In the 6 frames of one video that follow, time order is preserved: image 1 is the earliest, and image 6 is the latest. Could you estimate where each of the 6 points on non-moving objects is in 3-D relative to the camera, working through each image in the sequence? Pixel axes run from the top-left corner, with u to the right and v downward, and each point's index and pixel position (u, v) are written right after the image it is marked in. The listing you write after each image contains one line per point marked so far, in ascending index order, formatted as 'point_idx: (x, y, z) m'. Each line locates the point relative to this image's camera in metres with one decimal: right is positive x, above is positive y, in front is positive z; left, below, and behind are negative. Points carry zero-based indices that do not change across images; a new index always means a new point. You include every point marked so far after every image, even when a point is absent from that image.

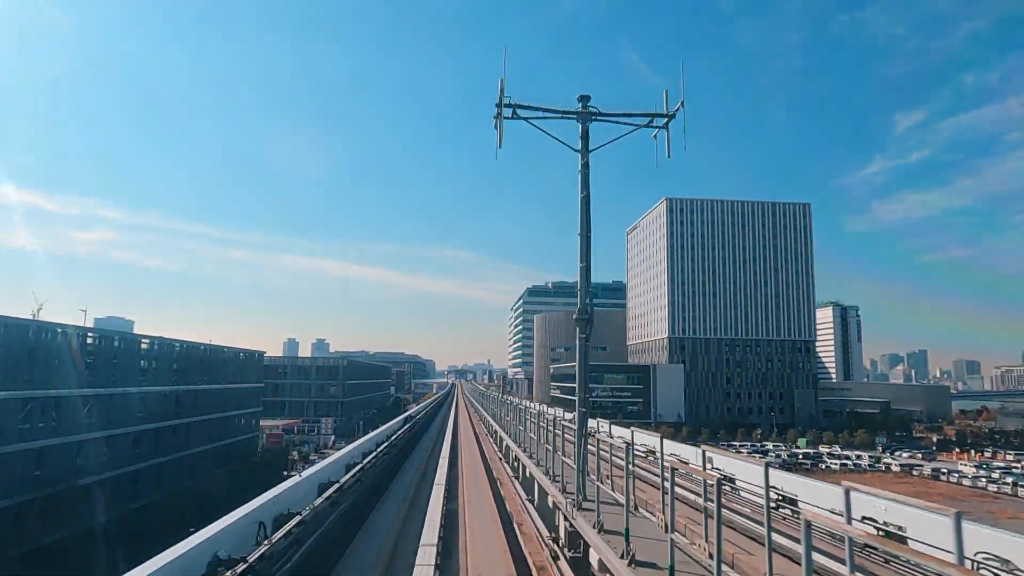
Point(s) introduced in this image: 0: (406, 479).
0: (-2.5, -4.6, +14.5) m
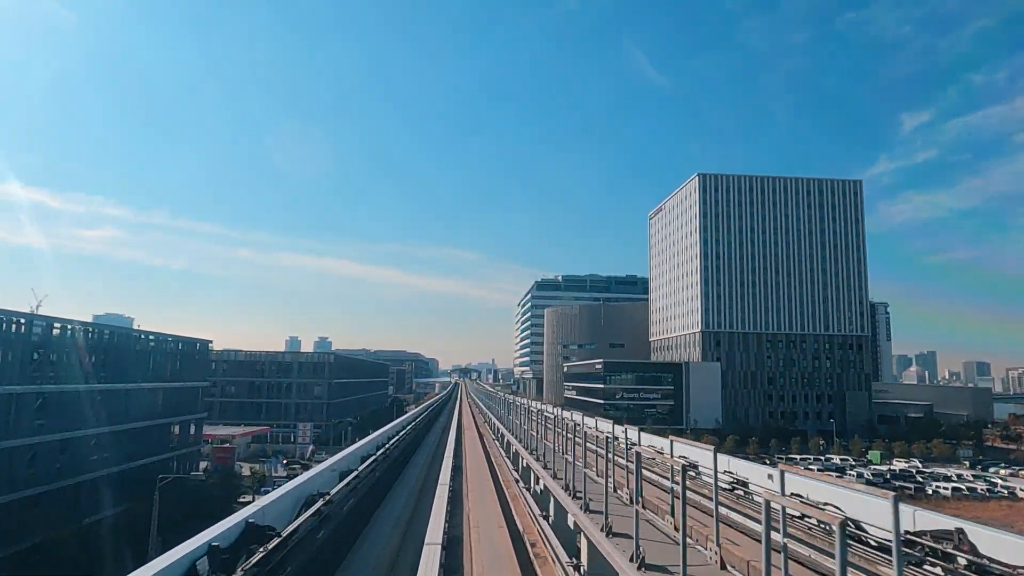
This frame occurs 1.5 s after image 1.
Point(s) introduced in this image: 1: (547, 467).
0: (-2.4, -4.5, +13.9) m
1: (+0.6, -3.1, +10.6) m
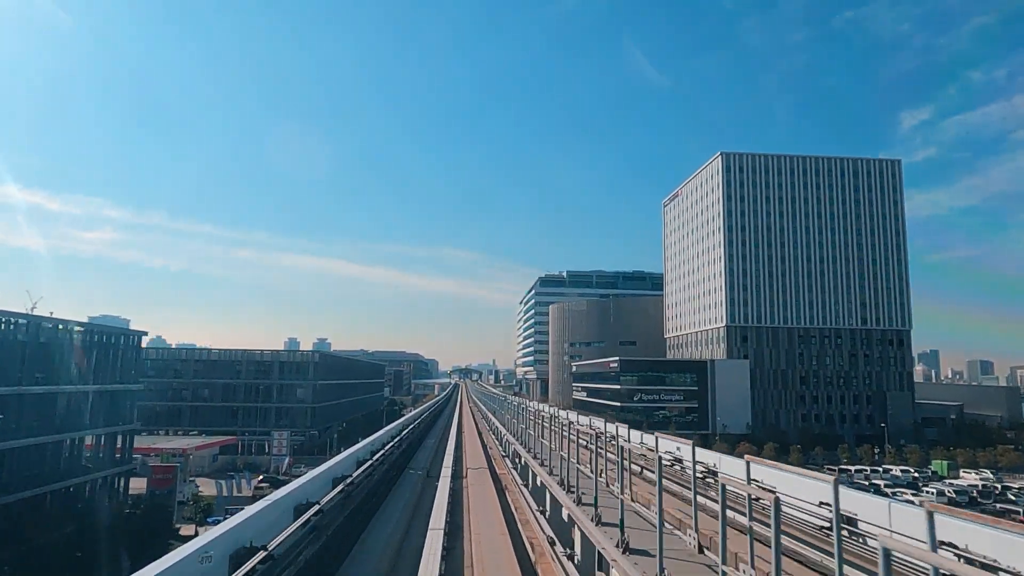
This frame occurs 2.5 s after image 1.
0: (-2.4, -4.4, +13.4) m
1: (+0.6, -3.0, +10.1) m
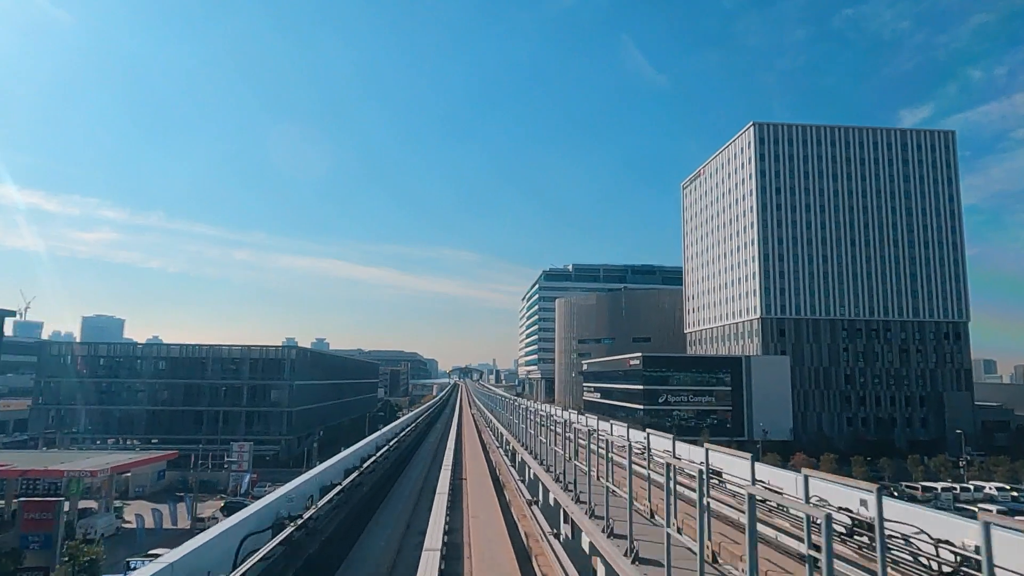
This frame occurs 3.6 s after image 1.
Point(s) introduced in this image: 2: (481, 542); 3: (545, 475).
0: (-2.3, -4.4, +12.9) m
1: (+0.7, -3.0, +9.6) m
2: (-0.5, -4.1, +9.4) m
3: (+0.5, -2.9, +9.4) m
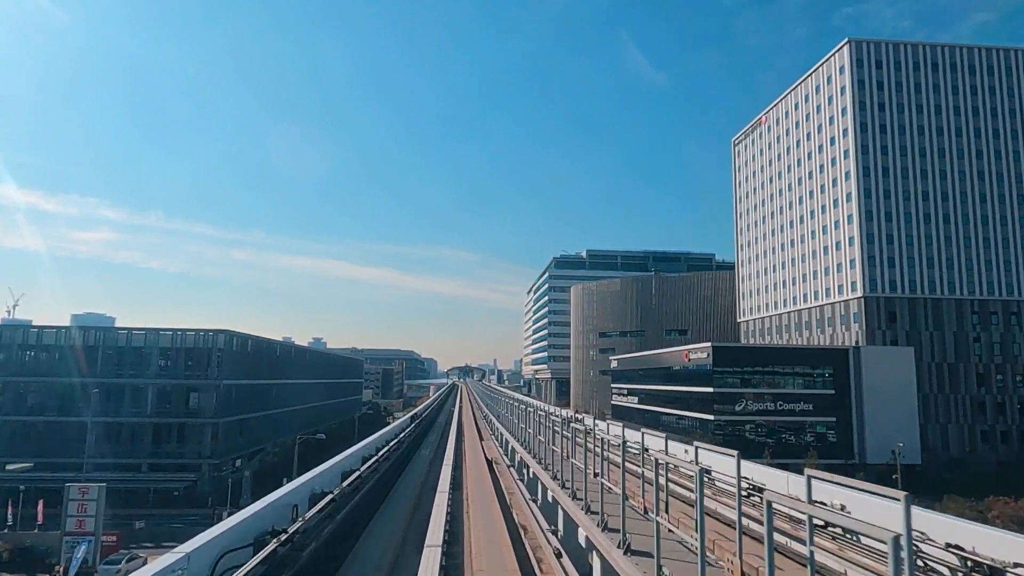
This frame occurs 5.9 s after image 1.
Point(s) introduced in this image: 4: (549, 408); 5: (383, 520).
0: (-2.2, -4.2, +11.9) m
1: (+0.8, -2.8, +8.7) m
2: (-0.4, -3.9, +8.4) m
3: (+0.6, -2.8, +8.4) m
4: (+0.7, -2.2, +10.5) m
5: (-2.1, -3.8, +9.2) m
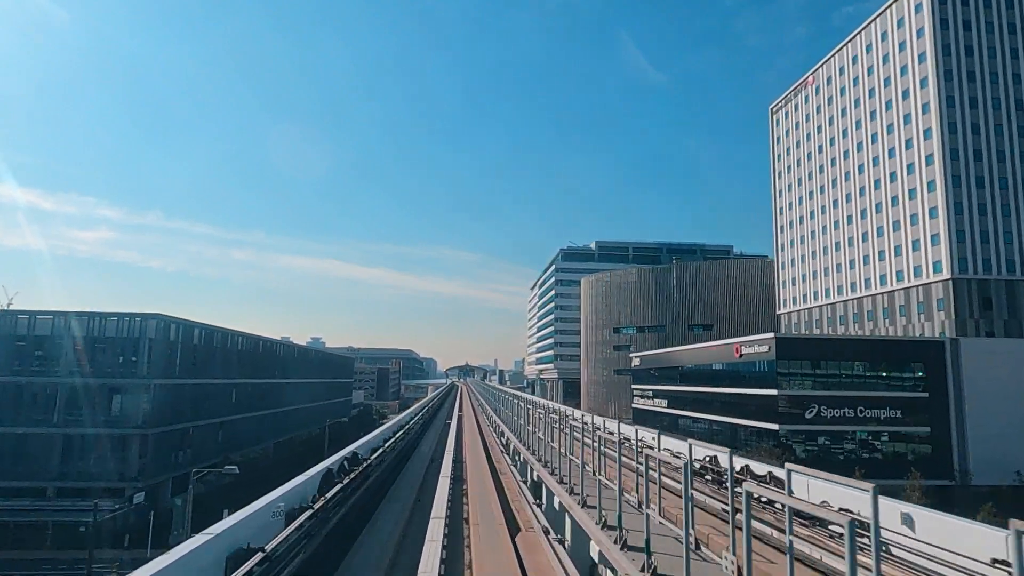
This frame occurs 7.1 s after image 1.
0: (-2.2, -4.1, +11.4) m
1: (+0.8, -2.7, +8.2) m
2: (-0.4, -3.8, +7.9) m
3: (+0.6, -2.7, +7.9) m
4: (+0.8, -2.1, +10.0) m
5: (-2.1, -3.7, +8.7) m
